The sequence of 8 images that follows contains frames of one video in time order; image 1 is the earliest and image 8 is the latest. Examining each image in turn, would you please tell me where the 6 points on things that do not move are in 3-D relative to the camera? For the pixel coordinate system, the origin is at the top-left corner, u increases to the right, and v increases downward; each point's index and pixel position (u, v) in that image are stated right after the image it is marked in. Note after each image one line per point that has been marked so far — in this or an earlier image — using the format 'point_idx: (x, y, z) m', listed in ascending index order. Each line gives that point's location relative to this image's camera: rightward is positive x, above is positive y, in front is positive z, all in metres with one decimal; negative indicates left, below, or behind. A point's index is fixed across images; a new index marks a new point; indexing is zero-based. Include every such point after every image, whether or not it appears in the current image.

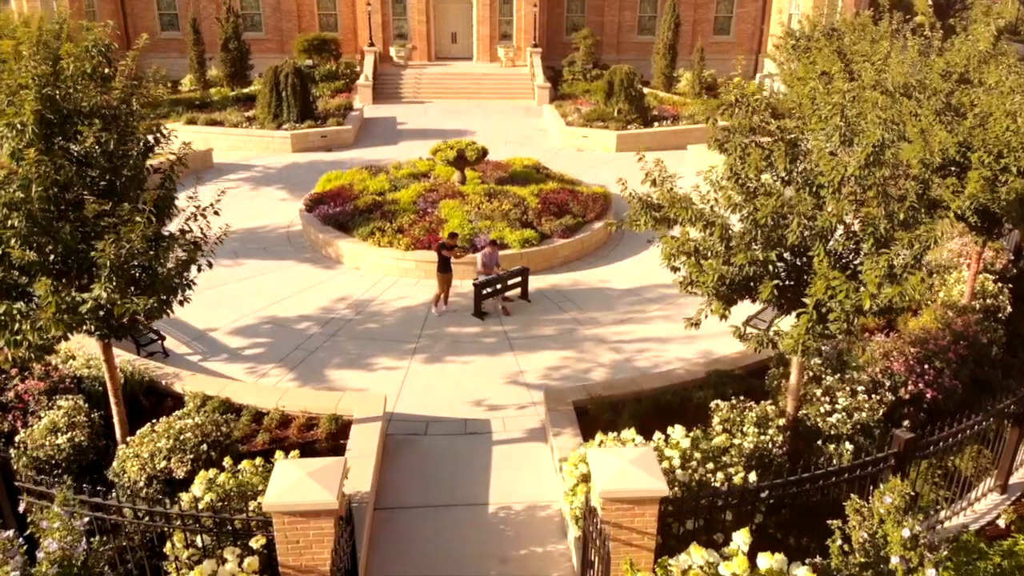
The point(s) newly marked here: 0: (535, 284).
0: (+0.4, +0.1, +13.0) m
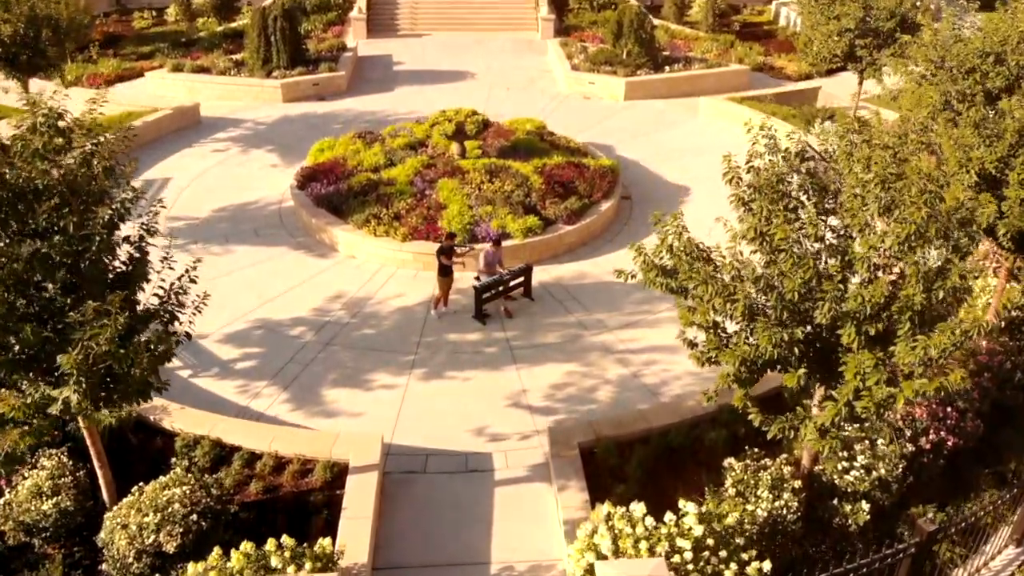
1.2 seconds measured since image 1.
0: (+0.5, +0.2, +12.4) m
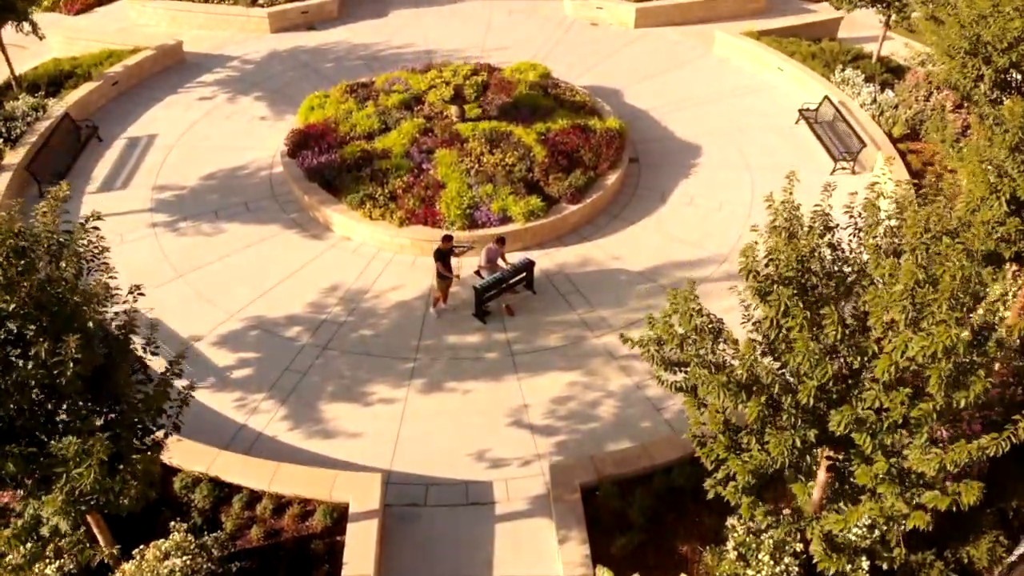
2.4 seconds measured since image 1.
0: (+0.5, +0.4, +12.0) m
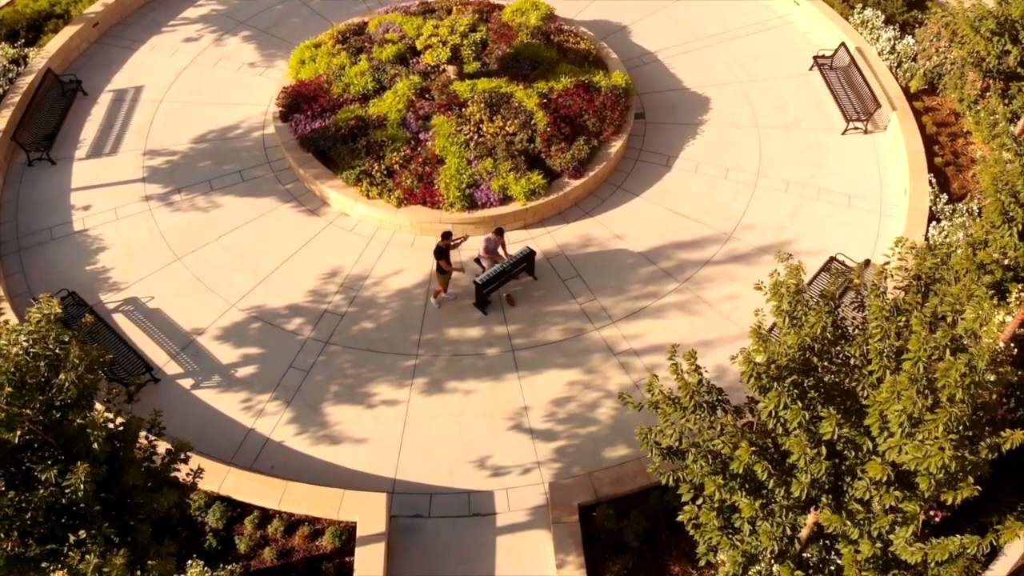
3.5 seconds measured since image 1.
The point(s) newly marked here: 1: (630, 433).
0: (+0.5, +0.7, +11.9) m
1: (+1.6, -2.0, +9.6) m
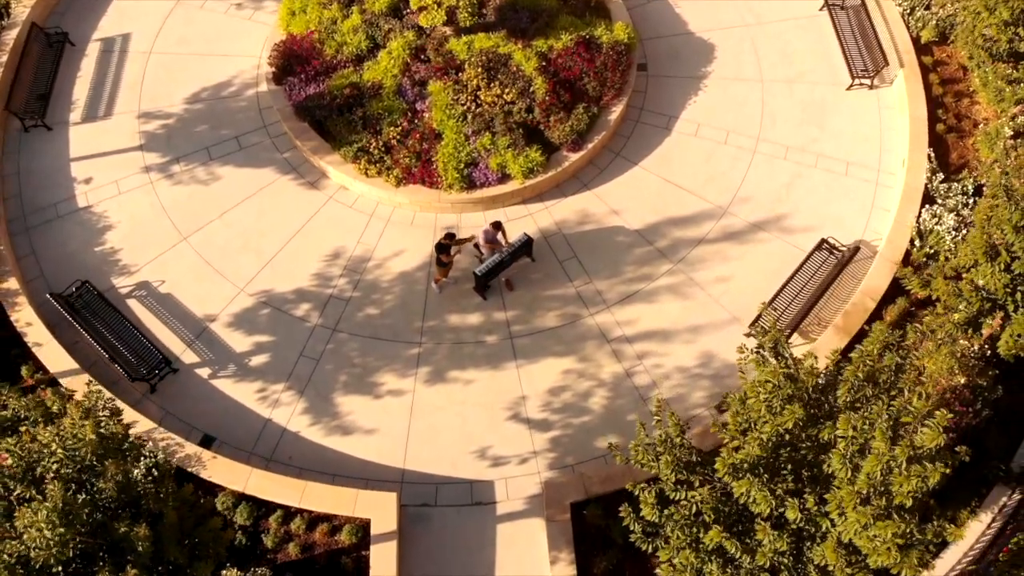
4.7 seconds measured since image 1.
0: (+0.5, +1.2, +12.1) m
1: (+1.6, -2.0, +10.4) m
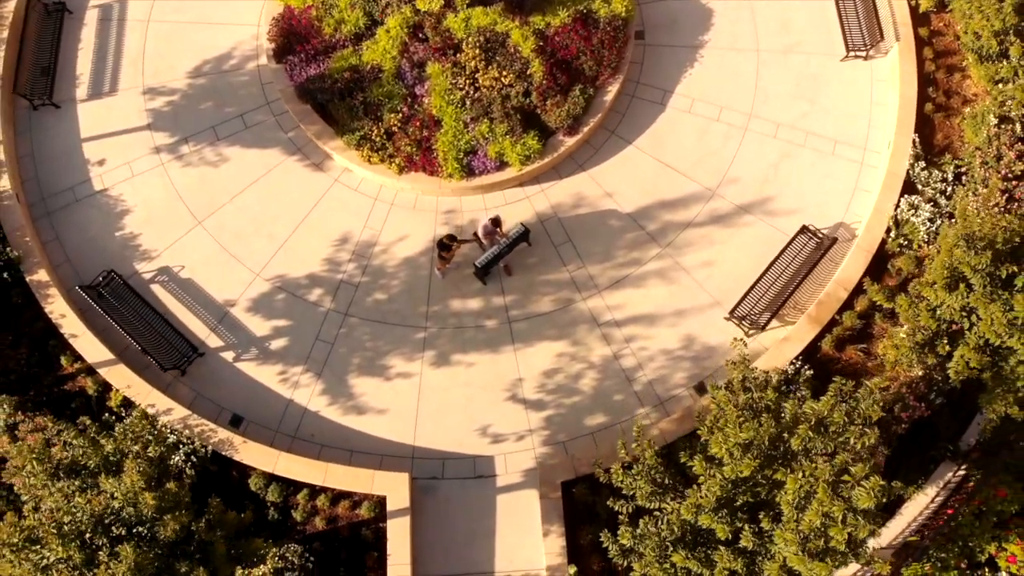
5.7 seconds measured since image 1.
0: (+0.4, +1.5, +12.6) m
1: (+1.5, -1.9, +11.5) m
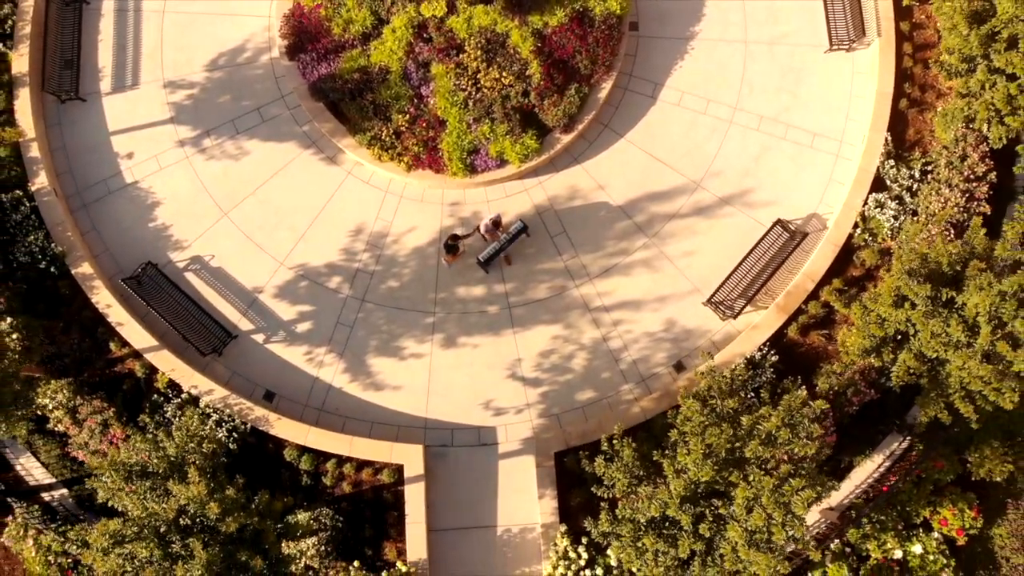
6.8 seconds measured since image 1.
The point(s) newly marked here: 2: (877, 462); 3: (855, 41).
0: (+0.4, +1.8, +13.7) m
1: (+1.5, -1.7, +13.1) m
2: (+6.3, -3.1, +12.3) m
3: (+6.8, +5.0, +14.0) m
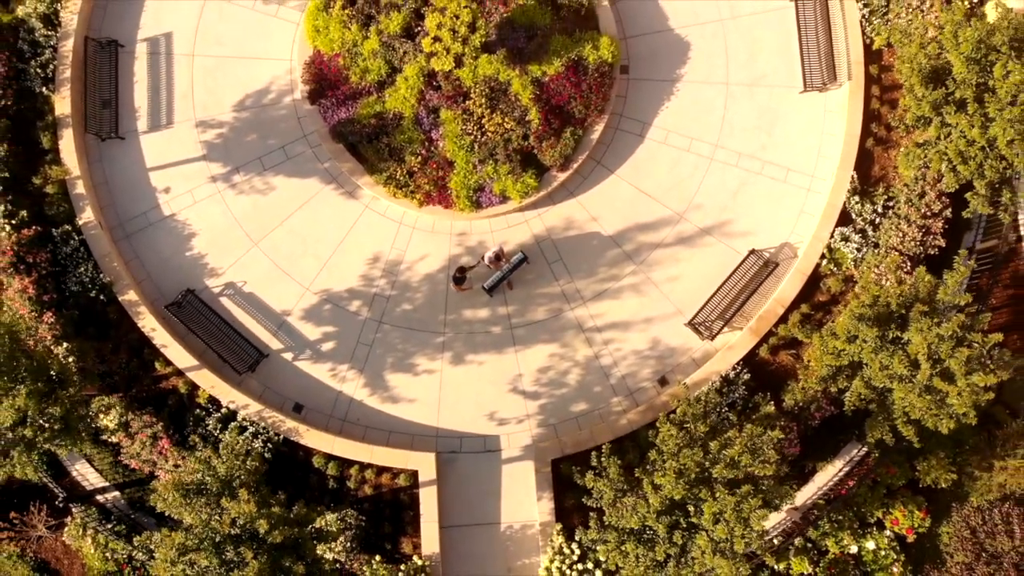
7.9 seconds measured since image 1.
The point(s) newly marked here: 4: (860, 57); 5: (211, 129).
0: (+0.5, +1.3, +15.2) m
1: (+1.6, -2.2, +14.7) m
2: (+6.4, -3.6, +14.0) m
3: (+6.9, +4.5, +15.4) m
4: (+7.5, +5.0, +15.3) m
5: (-6.8, +3.6, +15.7) m
